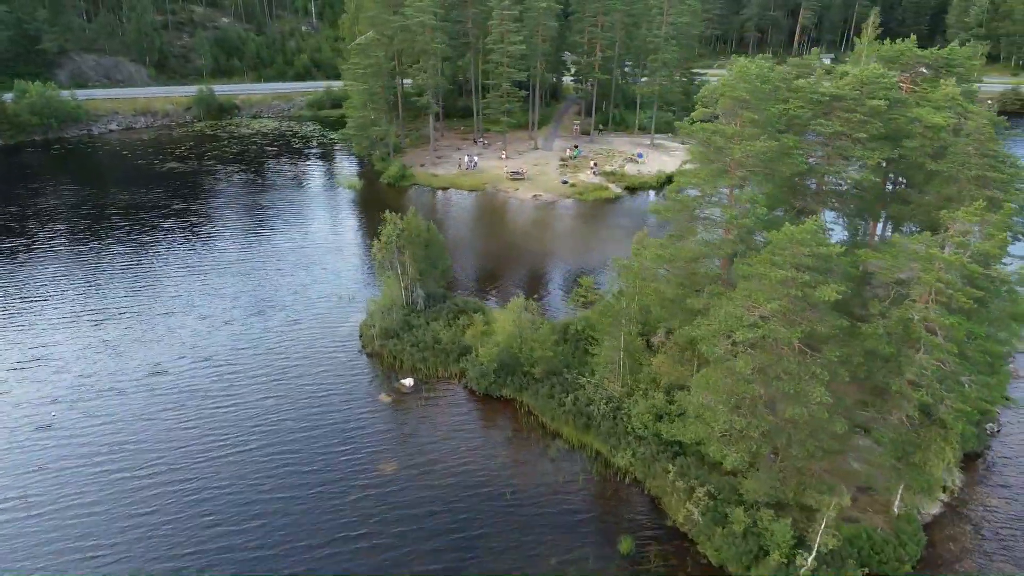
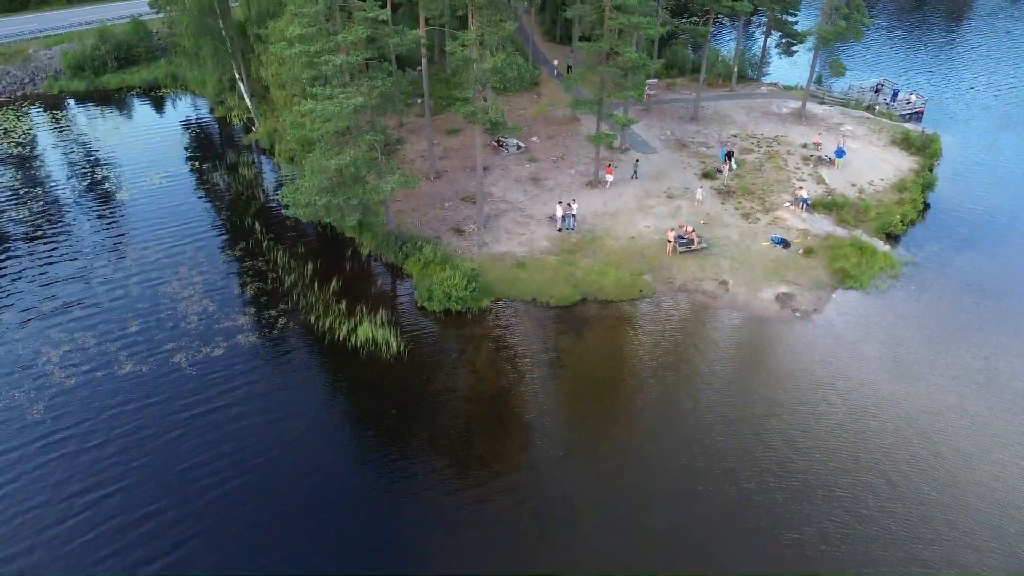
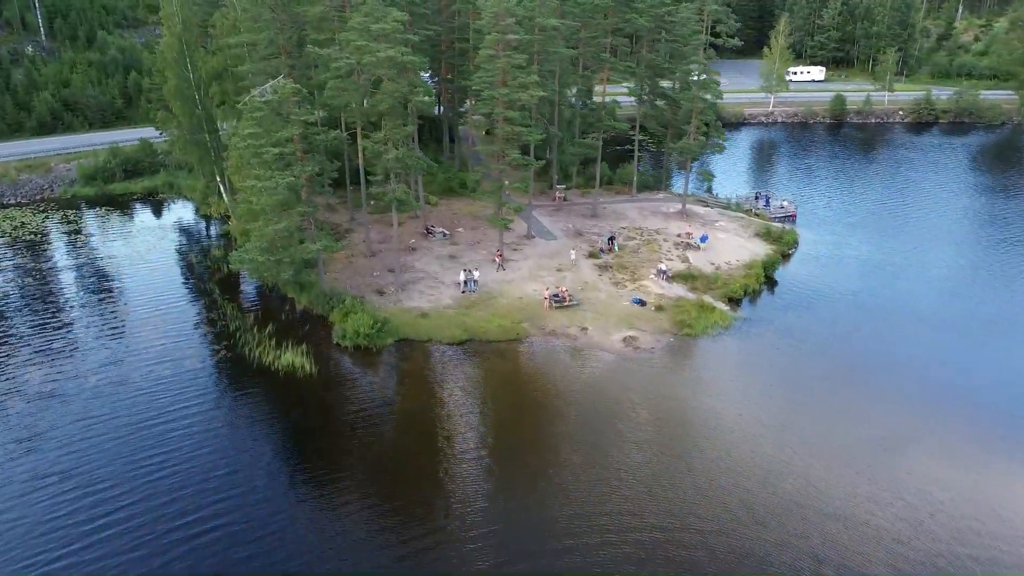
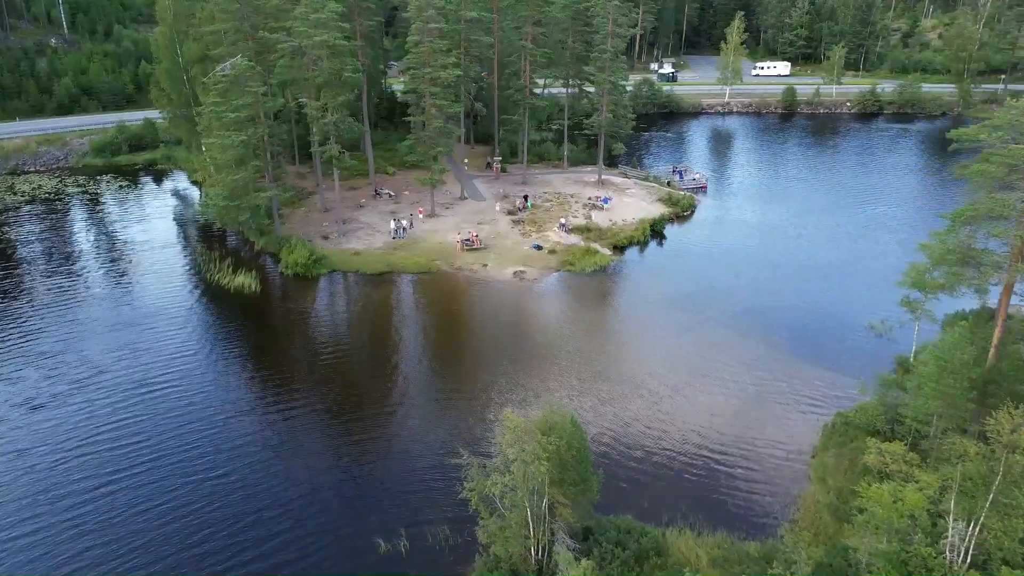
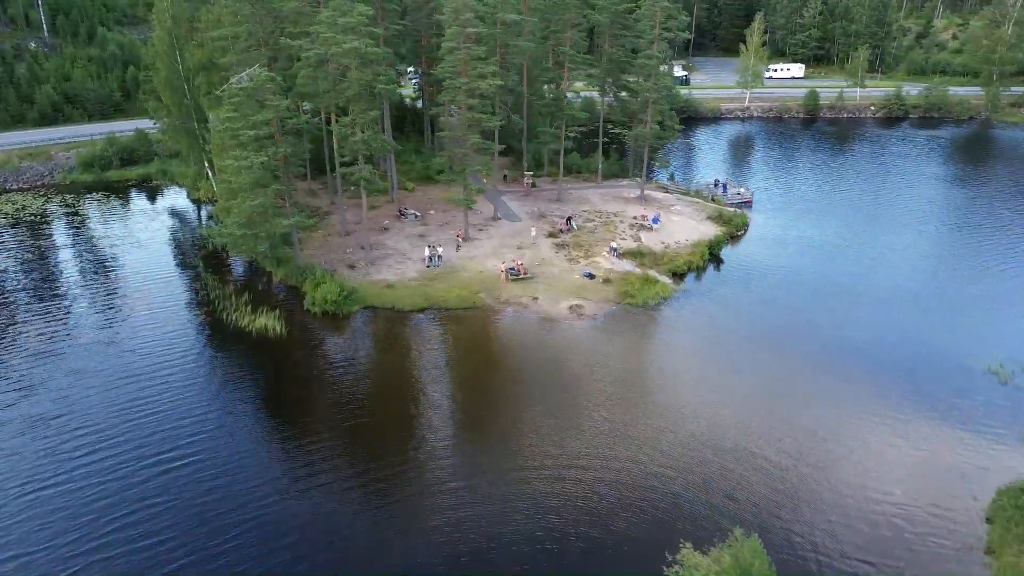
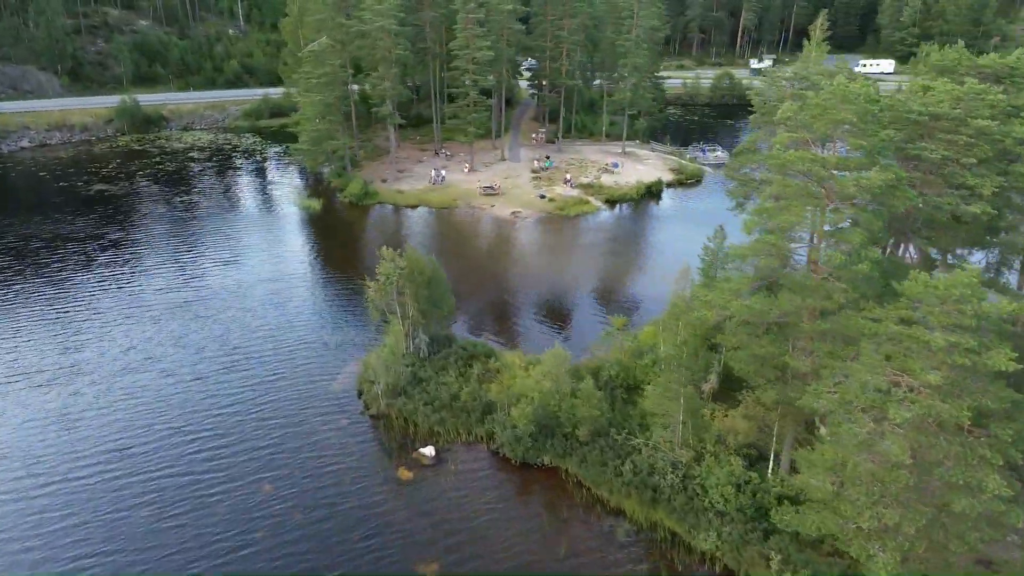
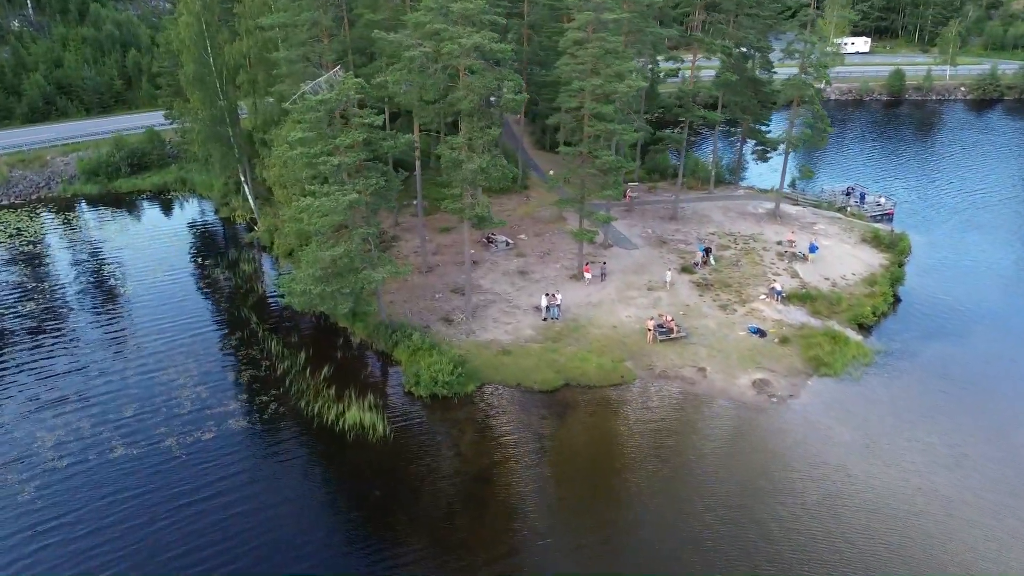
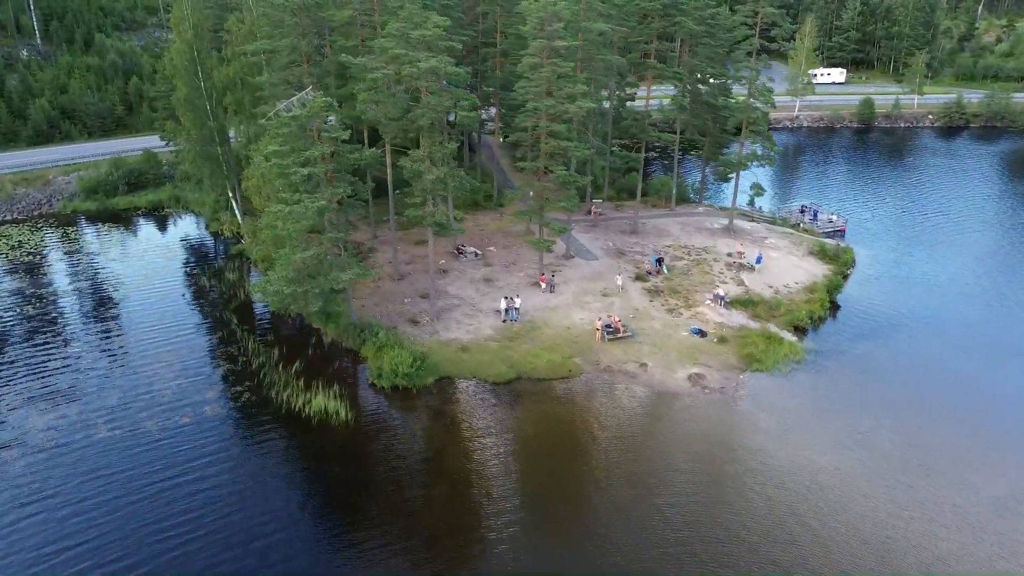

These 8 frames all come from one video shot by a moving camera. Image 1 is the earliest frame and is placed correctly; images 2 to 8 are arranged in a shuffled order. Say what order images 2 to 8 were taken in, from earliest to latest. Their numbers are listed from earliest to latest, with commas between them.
6, 4, 5, 3, 8, 7, 2
